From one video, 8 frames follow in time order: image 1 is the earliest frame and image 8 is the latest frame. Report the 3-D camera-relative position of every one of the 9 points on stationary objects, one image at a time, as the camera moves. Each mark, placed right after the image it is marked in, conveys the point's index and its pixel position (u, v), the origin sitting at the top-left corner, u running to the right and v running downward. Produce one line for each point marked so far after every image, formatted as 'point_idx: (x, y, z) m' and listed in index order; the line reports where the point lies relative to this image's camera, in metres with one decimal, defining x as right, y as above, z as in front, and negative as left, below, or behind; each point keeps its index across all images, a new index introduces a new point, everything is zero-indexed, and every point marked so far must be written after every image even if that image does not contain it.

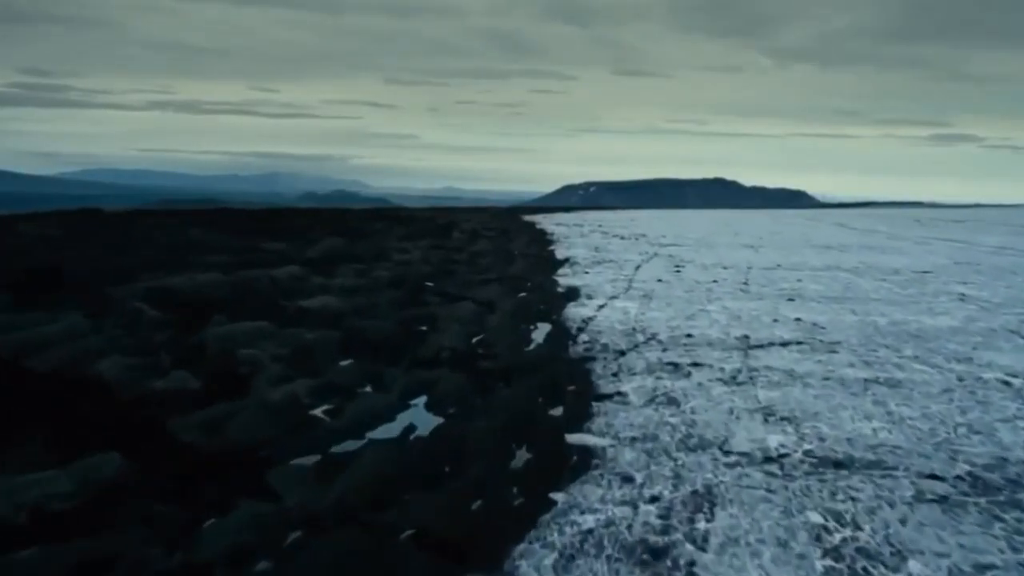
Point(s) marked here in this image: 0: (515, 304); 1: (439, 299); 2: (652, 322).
0: (0.0, -0.3, +16.1) m
1: (-1.1, -0.2, +15.6) m
2: (+2.0, -0.5, +14.8) m
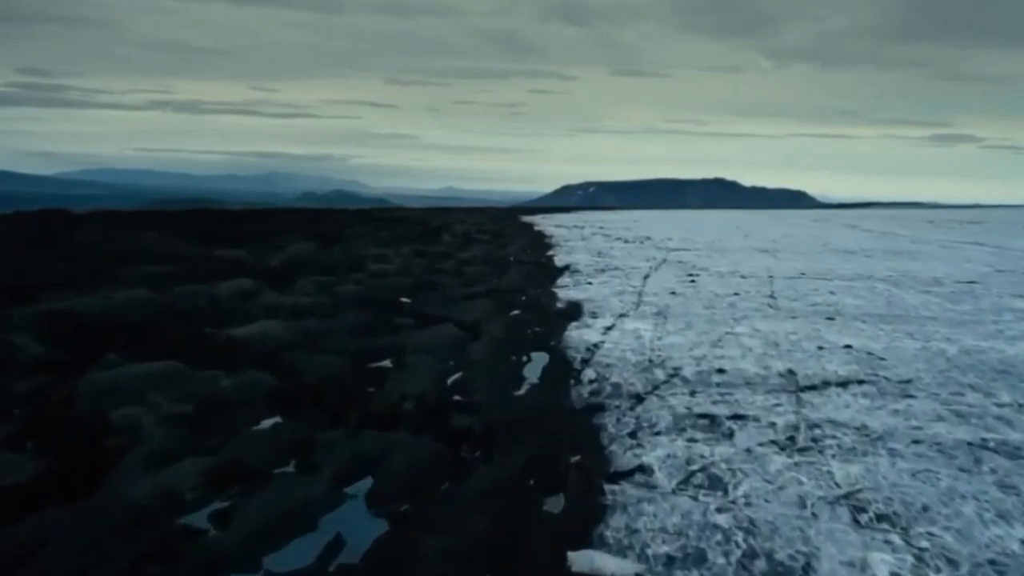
0: (-0.1, -0.5, +13.5) m
1: (-1.2, -0.4, +13.0) m
2: (+1.9, -0.8, +12.1) m
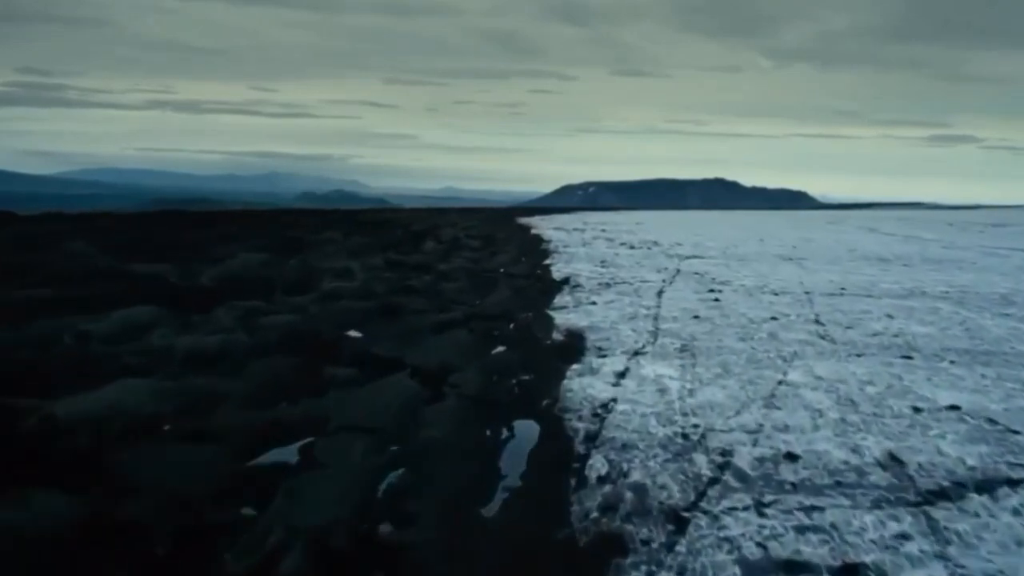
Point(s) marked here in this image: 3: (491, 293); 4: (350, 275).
0: (-0.3, -0.9, +10.0) m
1: (-1.5, -0.8, +9.5) m
2: (+1.7, -1.1, +8.7) m
3: (-0.3, -0.1, +17.0) m
4: (-2.7, +0.2, +17.2) m
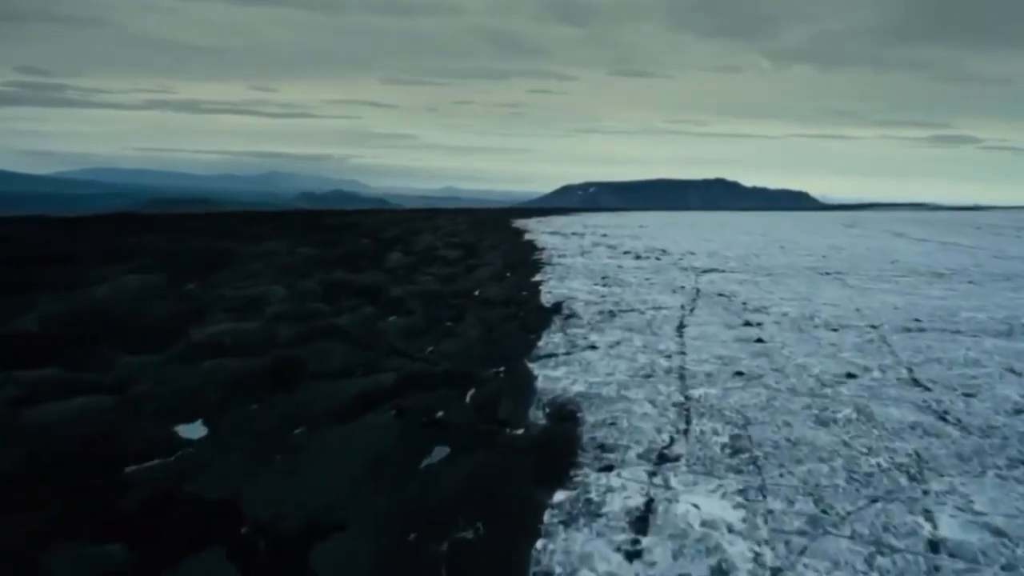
0: (-0.7, -1.3, +5.4) m
1: (-1.8, -1.2, +4.9) m
2: (+1.3, -1.6, +4.0) m
3: (-0.7, -0.6, +12.3) m
4: (-3.1, -0.2, +12.5) m
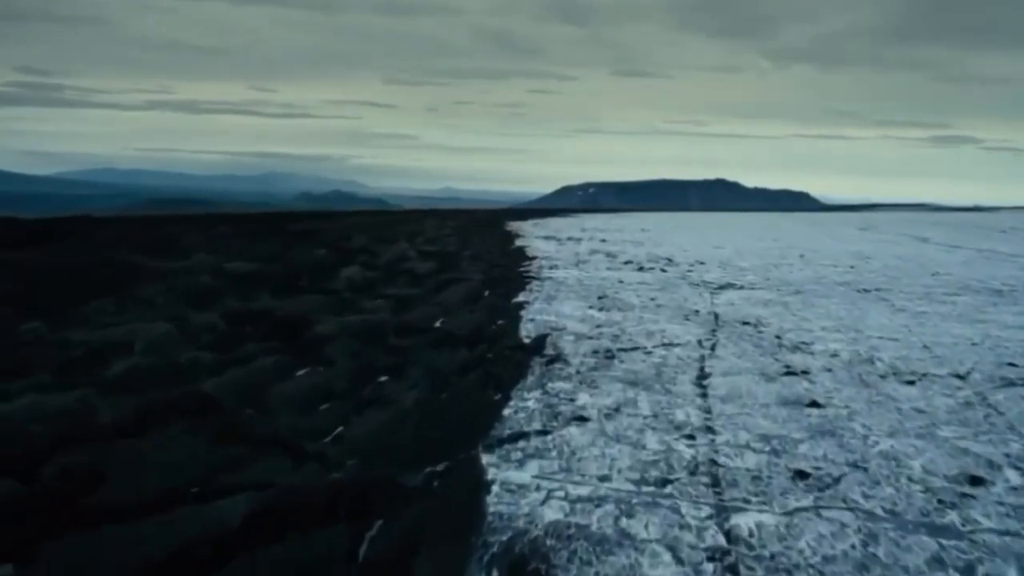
0: (-1.1, -1.7, +1.6) m
1: (-2.2, -1.6, +1.1) m
2: (+0.9, -2.0, +0.2) m
3: (-1.1, -1.0, +8.6) m
4: (-3.5, -0.6, +8.8) m
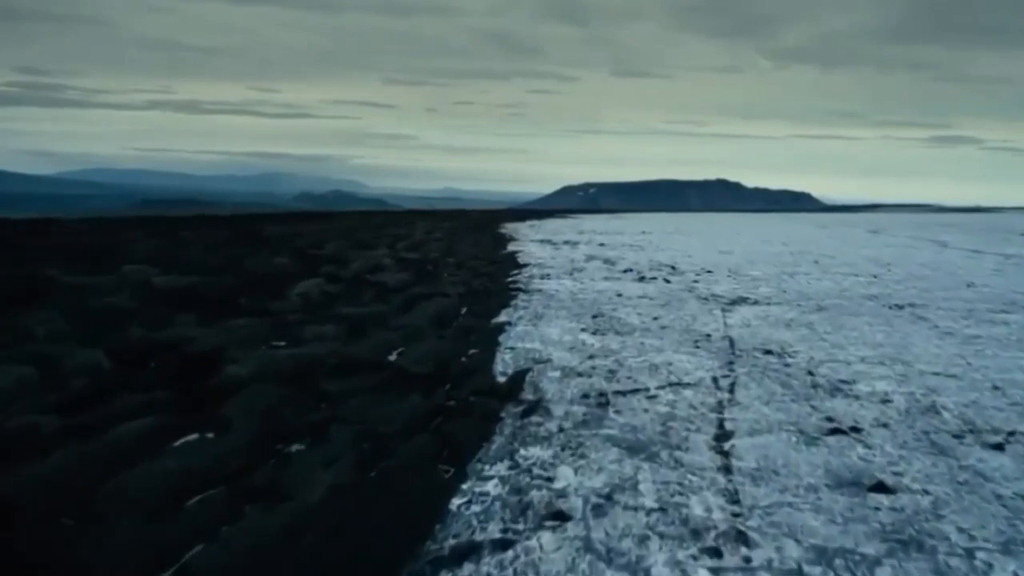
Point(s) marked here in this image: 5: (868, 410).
0: (-1.4, -2.0, -1.0) m
1: (-2.5, -1.9, -1.5) m
2: (+0.6, -2.2, -2.3) m
3: (-1.4, -1.2, +6.0) m
4: (-3.8, -0.9, +6.2) m
5: (+3.3, -1.1, +9.5) m
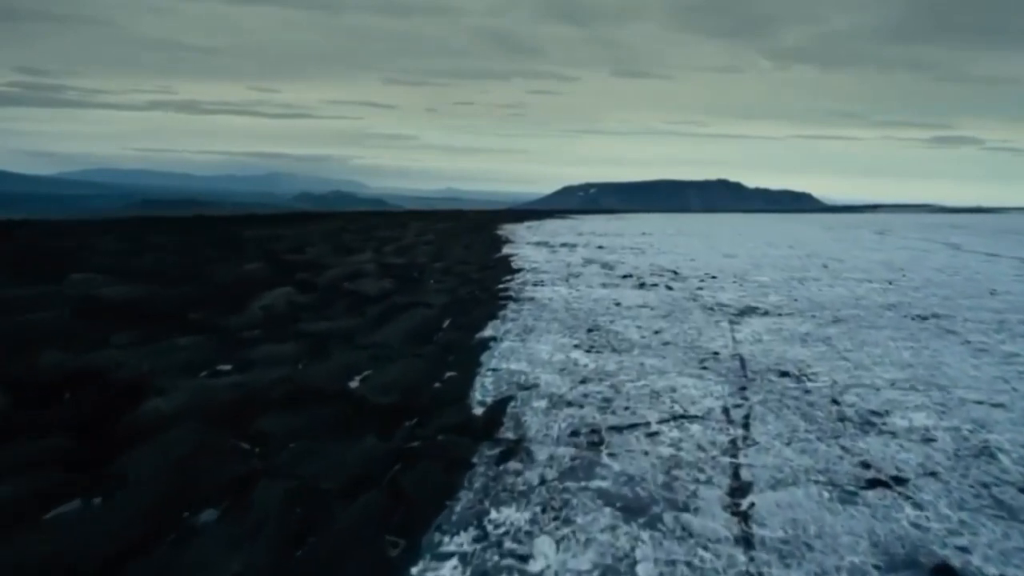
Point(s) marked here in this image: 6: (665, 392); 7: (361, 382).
0: (-1.6, -2.1, -2.5) m
1: (-2.7, -2.0, -3.0) m
2: (+0.4, -2.4, -3.9) m
3: (-1.6, -1.4, +4.5) m
4: (-4.0, -1.1, +4.7) m
5: (+3.1, -1.3, +8.0) m
6: (+1.6, -1.1, +10.5) m
7: (-1.4, -0.9, +10.2) m
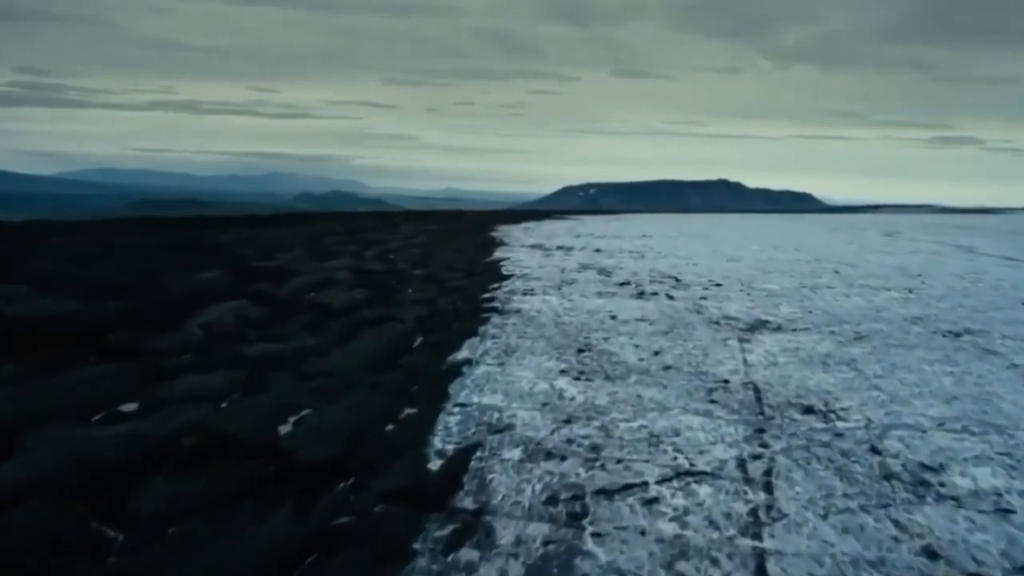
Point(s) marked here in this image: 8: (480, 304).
0: (-1.9, -2.3, -4.4) m
1: (-3.0, -2.2, -4.9) m
2: (+0.1, -2.6, -5.7) m
3: (-1.9, -1.6, +2.6) m
4: (-4.3, -1.2, +2.8) m
5: (+2.8, -1.5, +6.1) m
6: (+1.3, -1.2, +8.6) m
7: (-1.7, -1.1, +8.3) m
8: (-0.6, -0.3, +18.0) m
